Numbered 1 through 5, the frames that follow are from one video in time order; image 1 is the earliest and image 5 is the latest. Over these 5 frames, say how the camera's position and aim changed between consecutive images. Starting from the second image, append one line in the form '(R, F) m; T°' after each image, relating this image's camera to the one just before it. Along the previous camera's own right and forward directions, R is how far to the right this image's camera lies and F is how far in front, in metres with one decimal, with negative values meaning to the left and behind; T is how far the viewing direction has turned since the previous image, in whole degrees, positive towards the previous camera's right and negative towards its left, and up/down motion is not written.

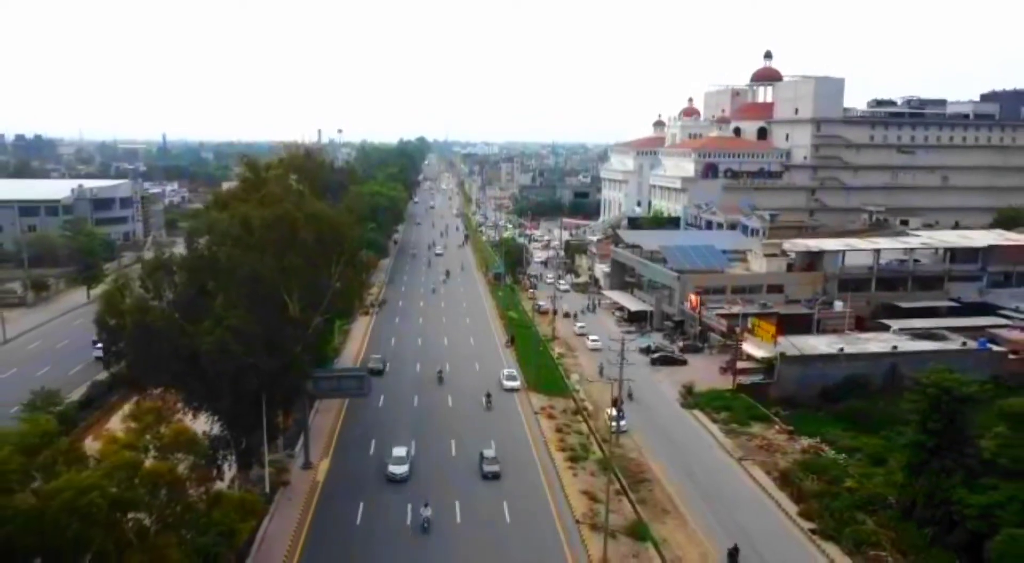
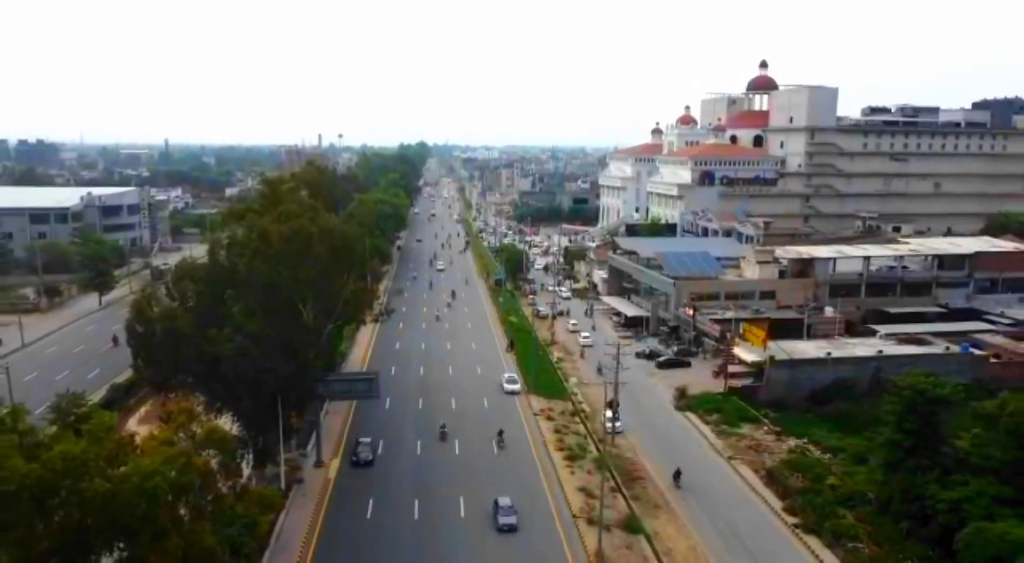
(0.0, -1.5) m; 0°
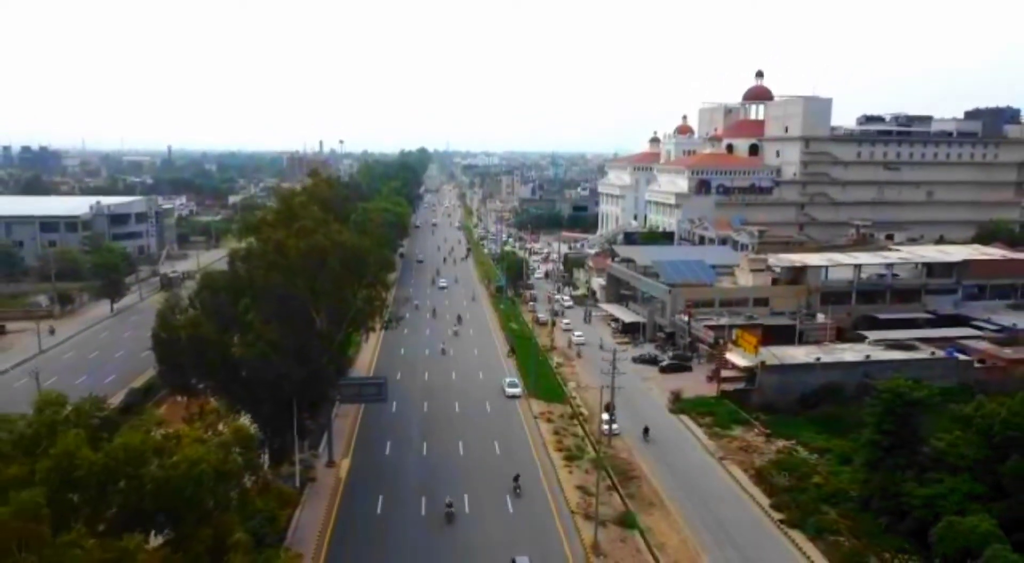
(0.0, -1.4) m; 0°
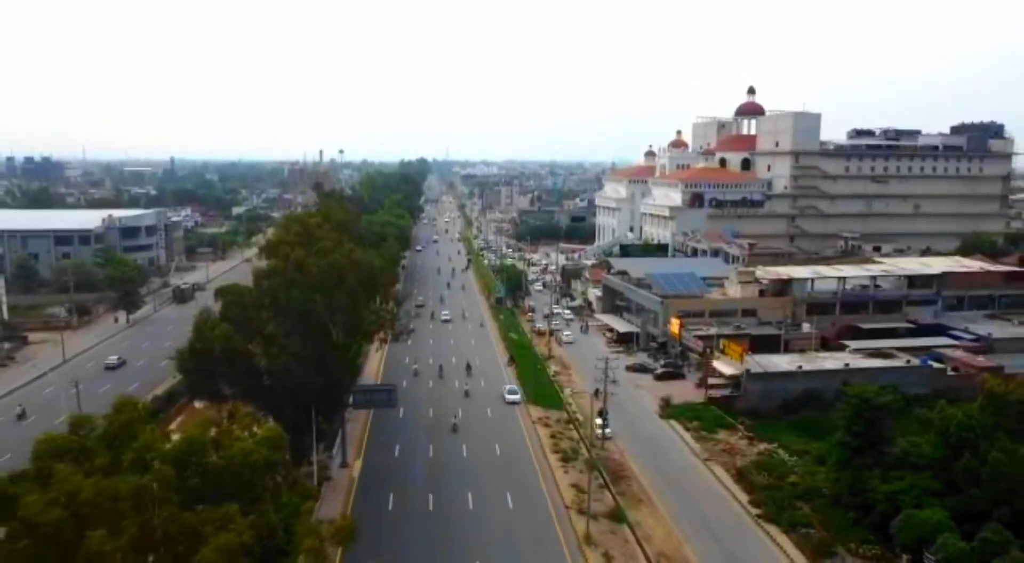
(0.0, -2.4) m; 0°
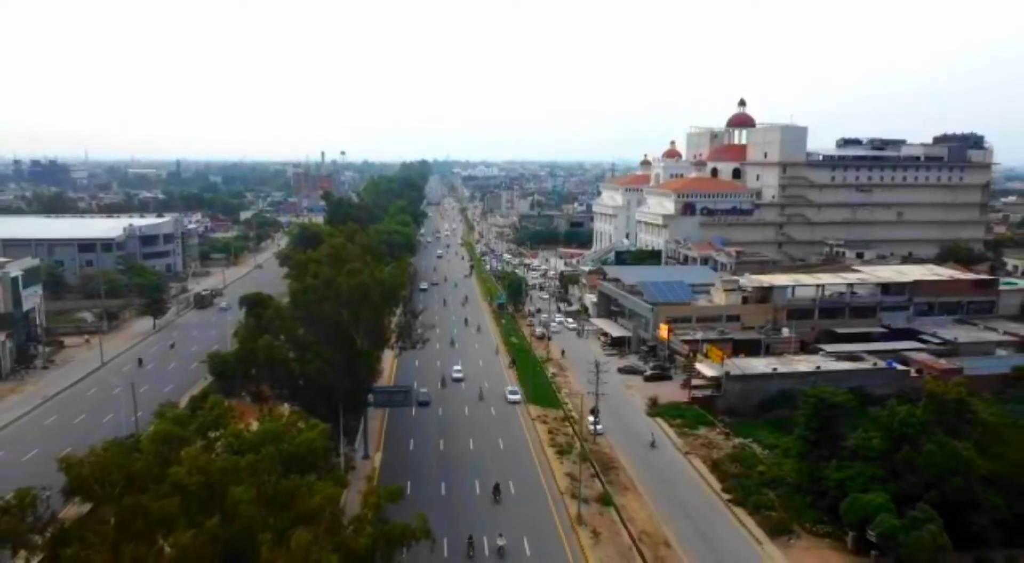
(-0.1, -4.0) m; 0°
